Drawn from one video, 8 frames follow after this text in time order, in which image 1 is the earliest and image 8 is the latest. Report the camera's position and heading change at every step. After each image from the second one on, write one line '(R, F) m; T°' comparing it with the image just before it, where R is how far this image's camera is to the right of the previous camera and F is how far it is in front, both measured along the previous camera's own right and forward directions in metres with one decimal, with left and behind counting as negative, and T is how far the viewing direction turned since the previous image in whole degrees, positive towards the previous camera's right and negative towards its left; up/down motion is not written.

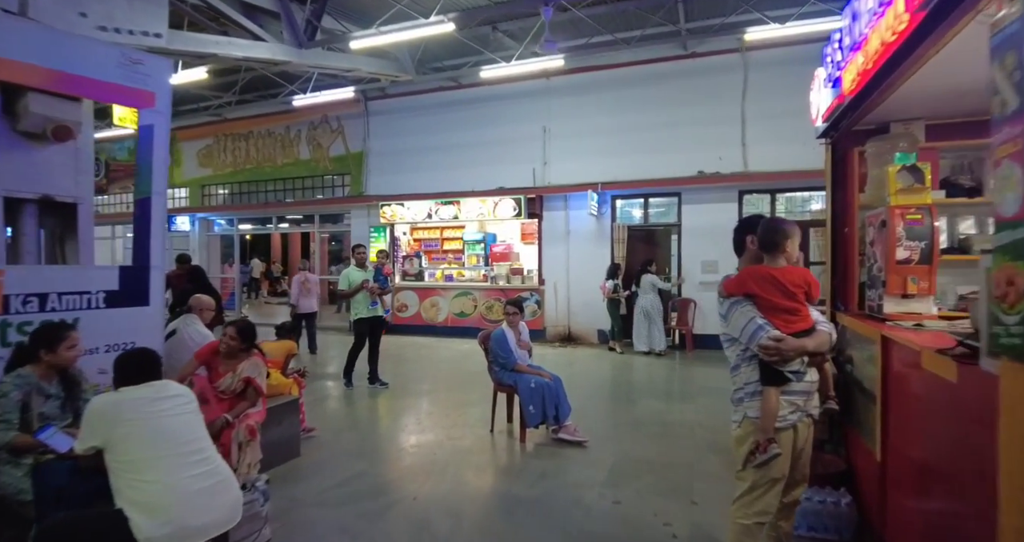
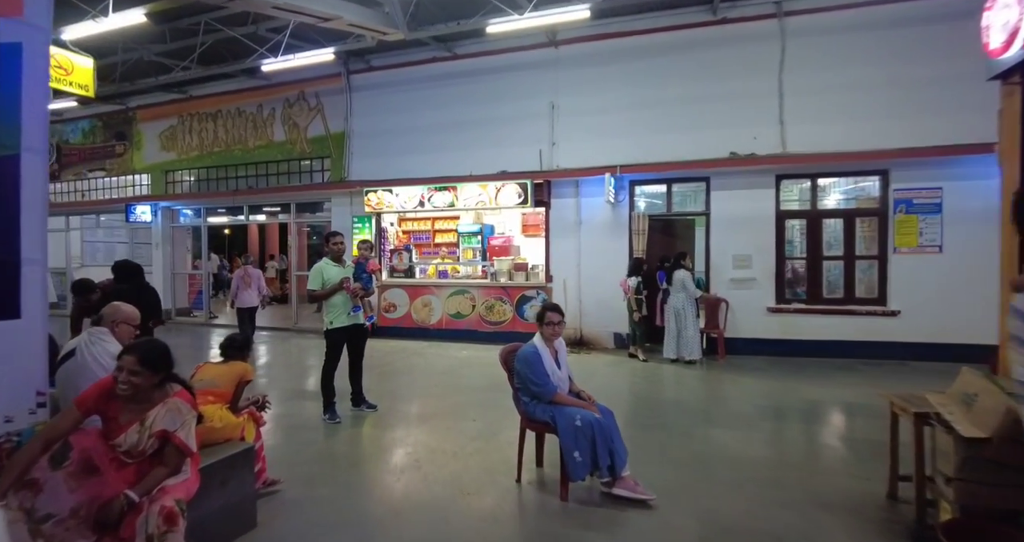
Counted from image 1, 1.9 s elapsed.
(-0.3, +1.1) m; +2°
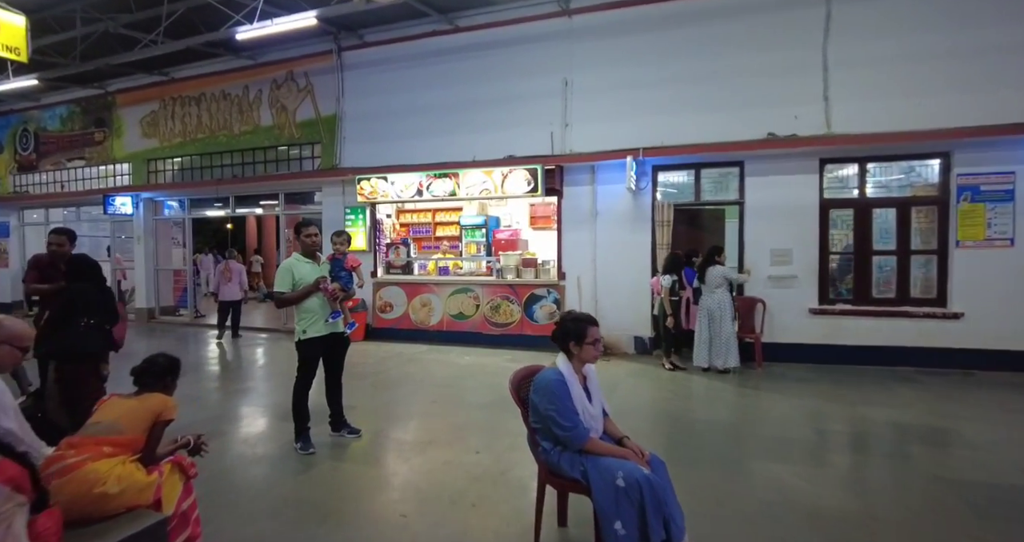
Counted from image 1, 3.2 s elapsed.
(-0.1, +0.8) m; -1°
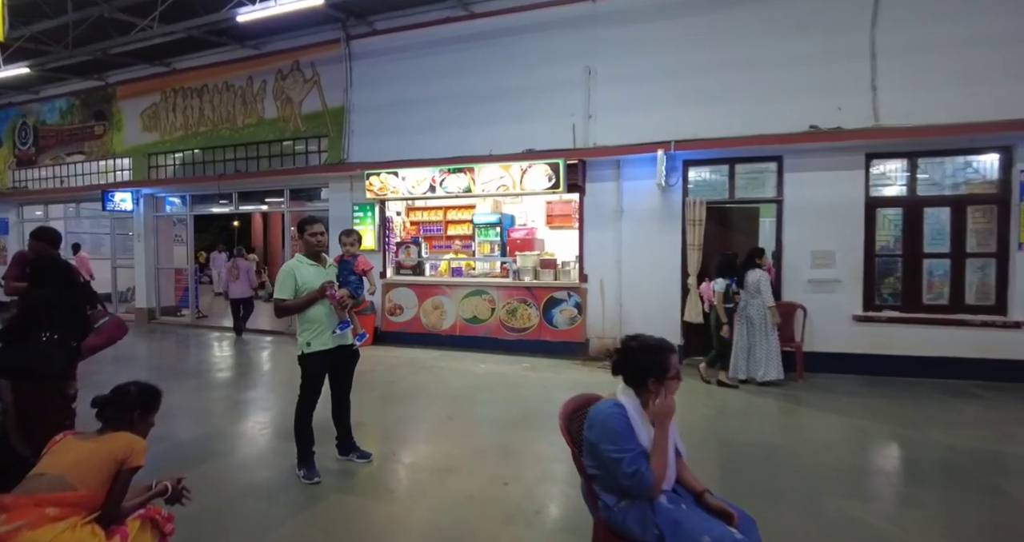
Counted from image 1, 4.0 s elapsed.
(-0.2, +0.5) m; -1°
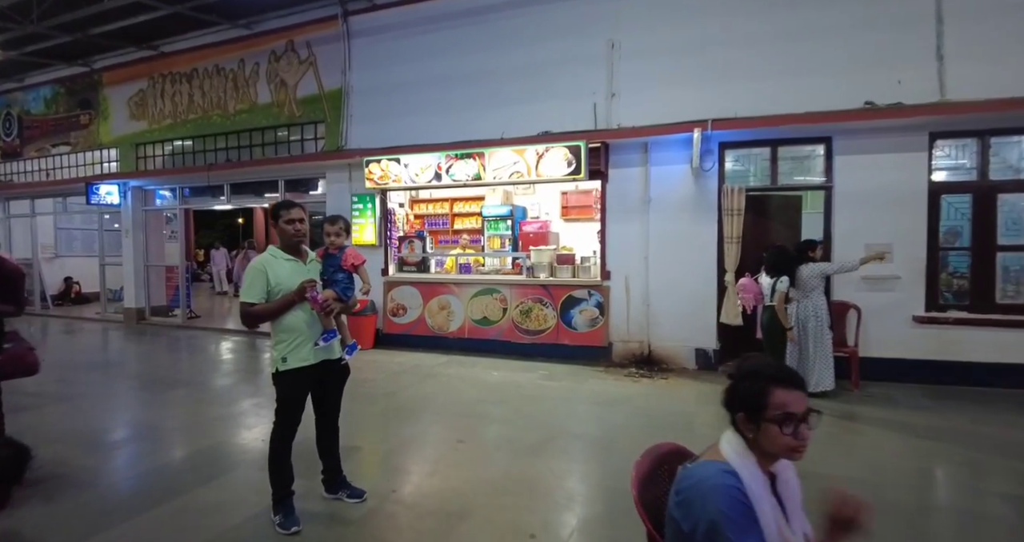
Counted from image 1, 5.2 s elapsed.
(-0.1, +0.7) m; -1°
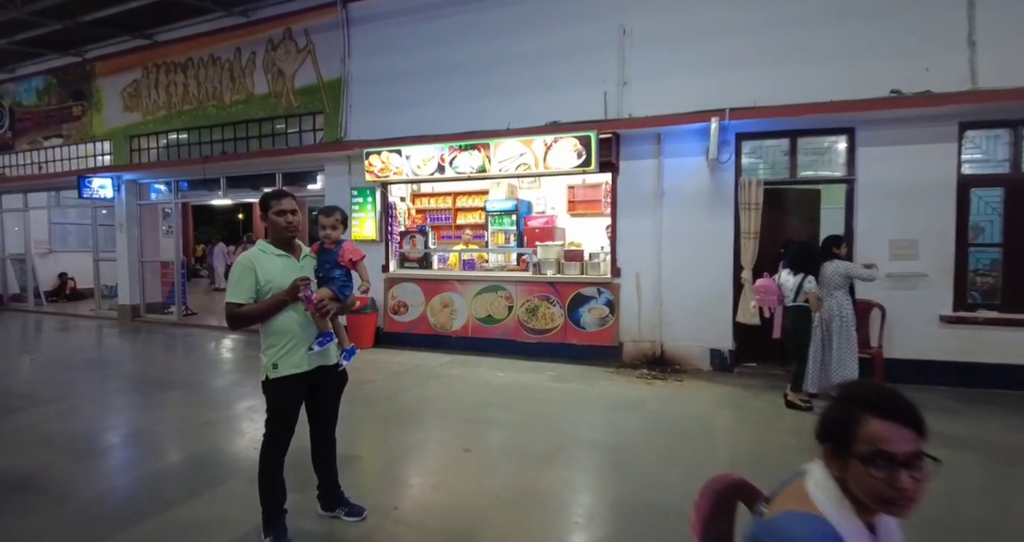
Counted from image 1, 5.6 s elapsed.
(-0.1, +0.2) m; 0°
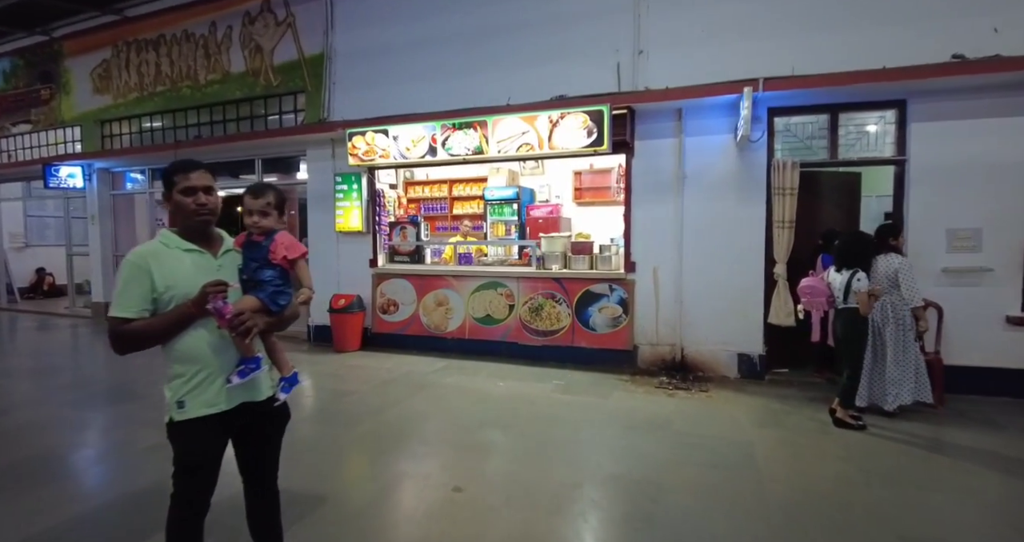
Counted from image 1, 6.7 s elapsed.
(0.0, +0.7) m; 0°
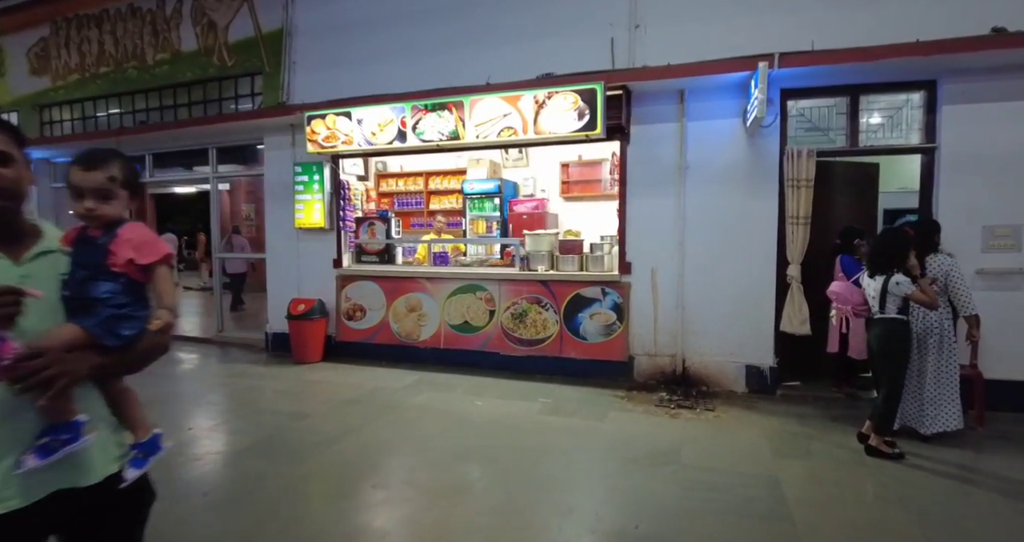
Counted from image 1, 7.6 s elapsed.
(+0.1, +0.6) m; +2°
